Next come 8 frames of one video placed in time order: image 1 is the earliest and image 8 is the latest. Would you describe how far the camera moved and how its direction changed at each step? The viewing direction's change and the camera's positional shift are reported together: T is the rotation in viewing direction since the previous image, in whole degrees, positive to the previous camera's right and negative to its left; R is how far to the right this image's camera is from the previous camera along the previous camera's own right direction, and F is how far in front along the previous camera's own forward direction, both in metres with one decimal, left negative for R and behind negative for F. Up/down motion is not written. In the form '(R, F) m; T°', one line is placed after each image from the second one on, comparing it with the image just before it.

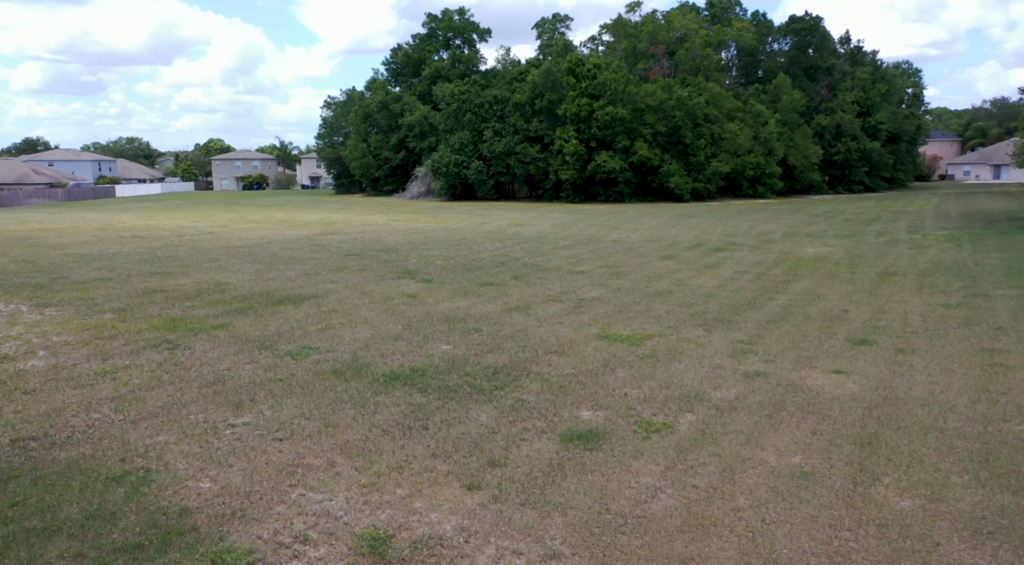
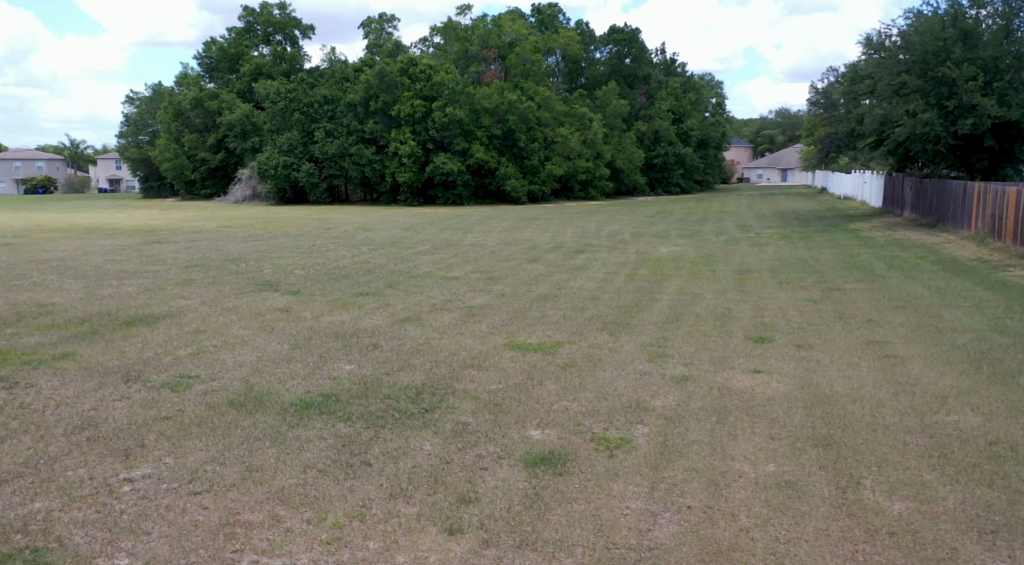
(-0.9, +0.6) m; +13°
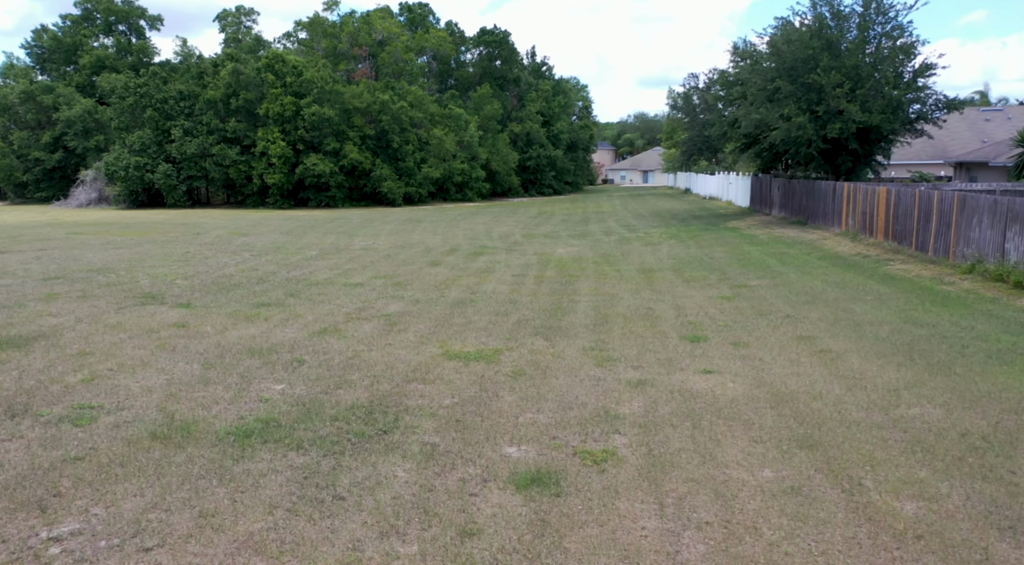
(-0.8, +0.5) m; +10°
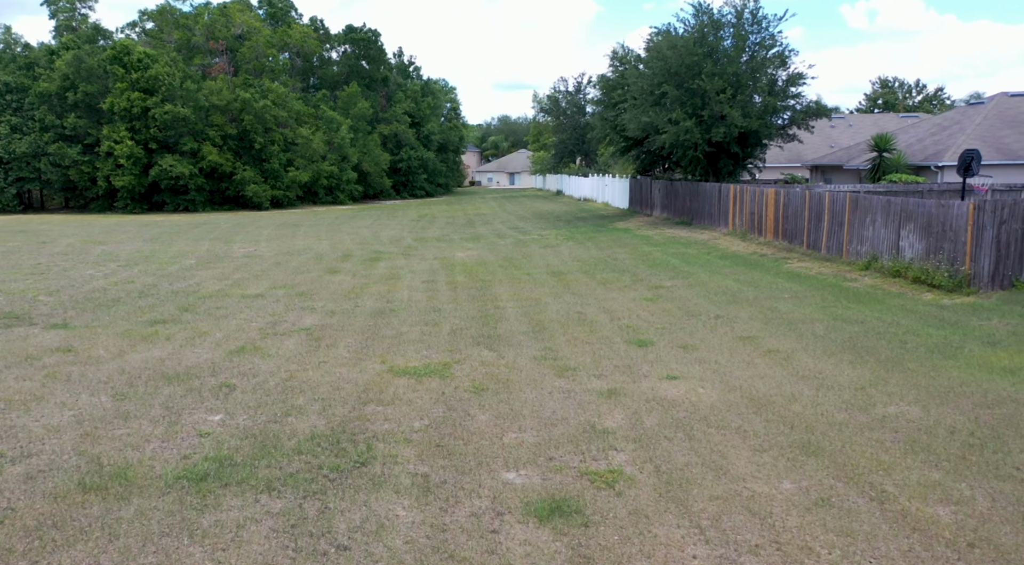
(-1.0, +0.6) m; +10°
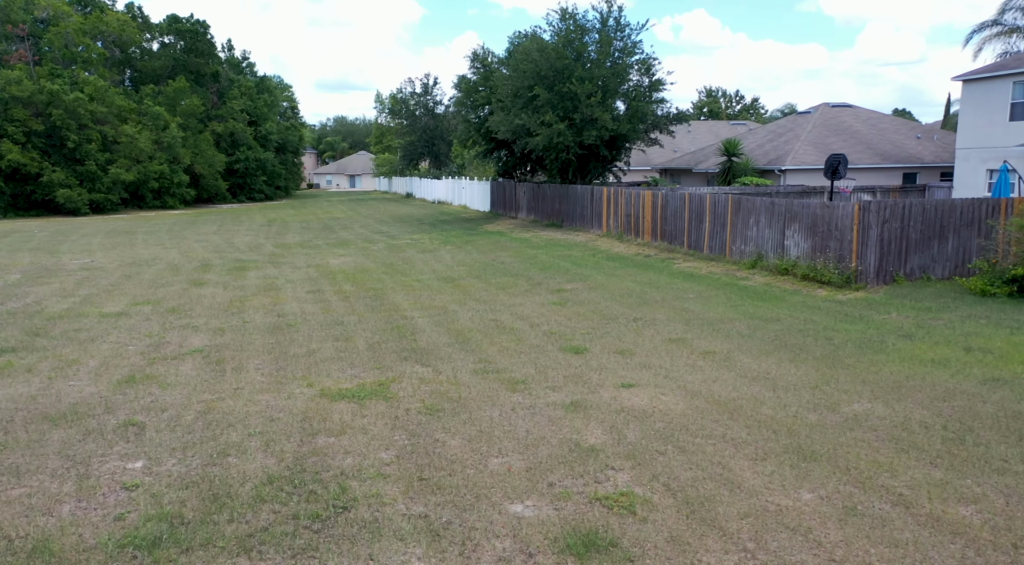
(-1.1, +0.6) m; +12°
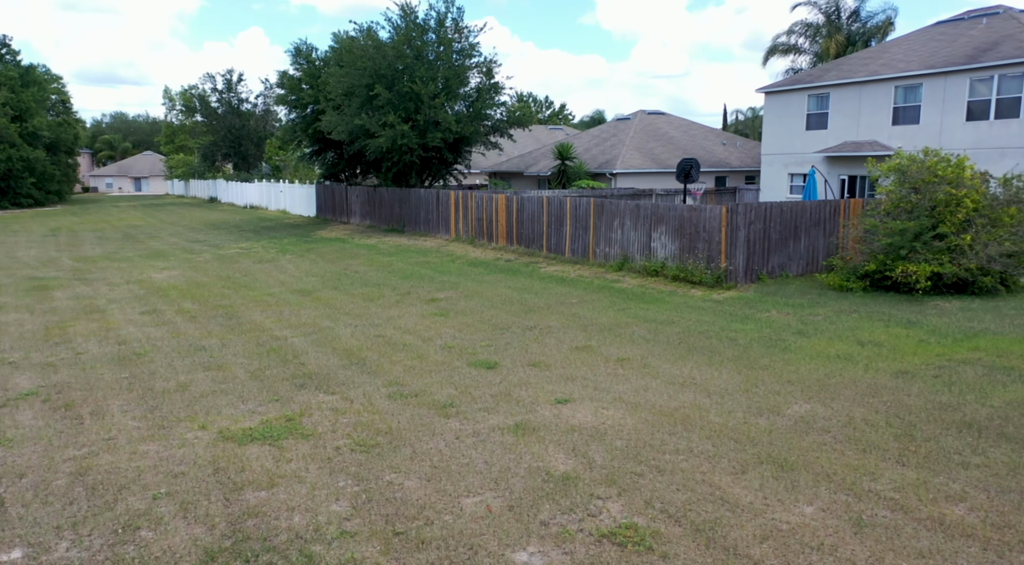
(-1.1, +0.7) m; +15°
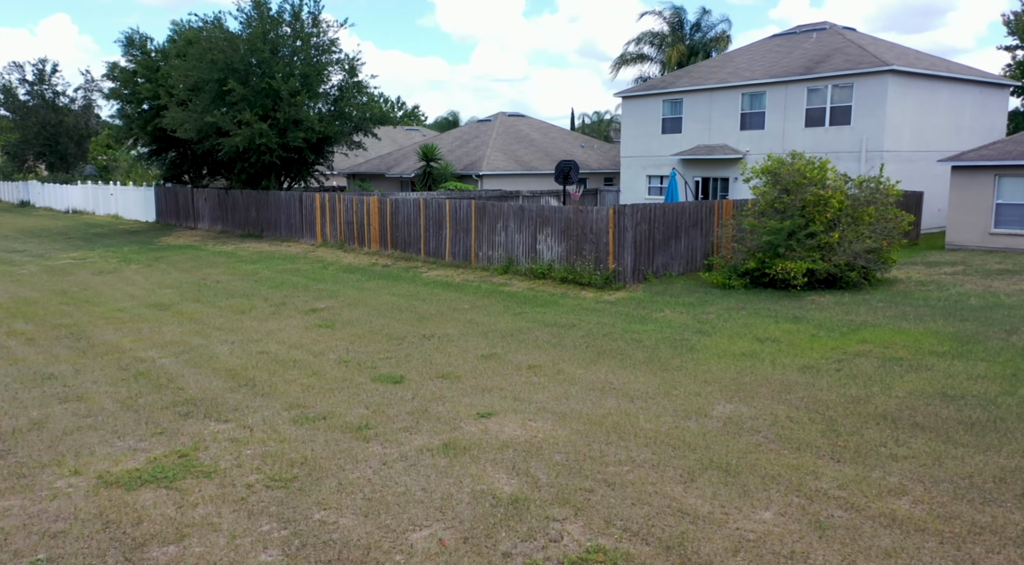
(-0.6, +0.5) m; +11°
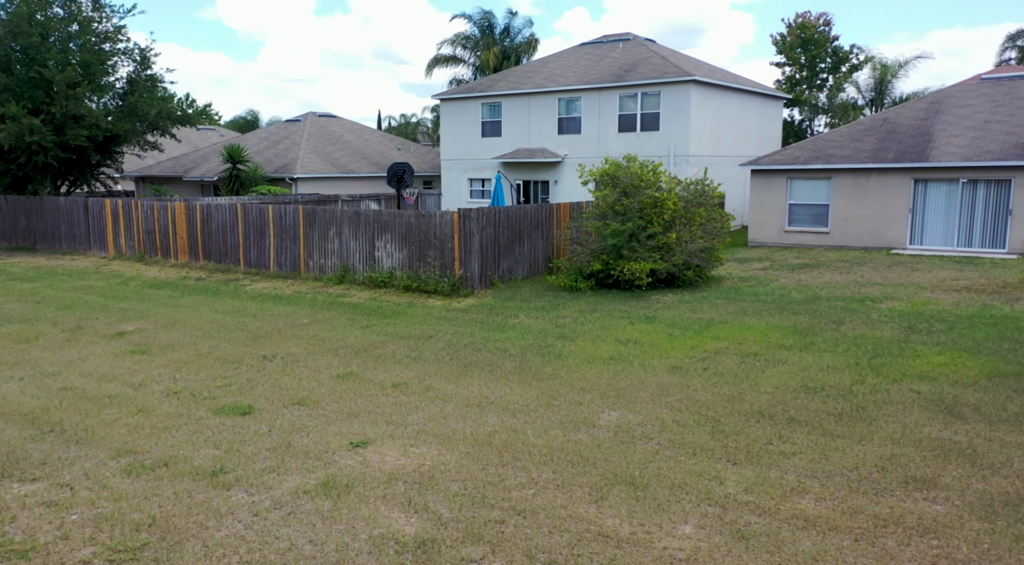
(-0.5, +0.6) m; +14°
